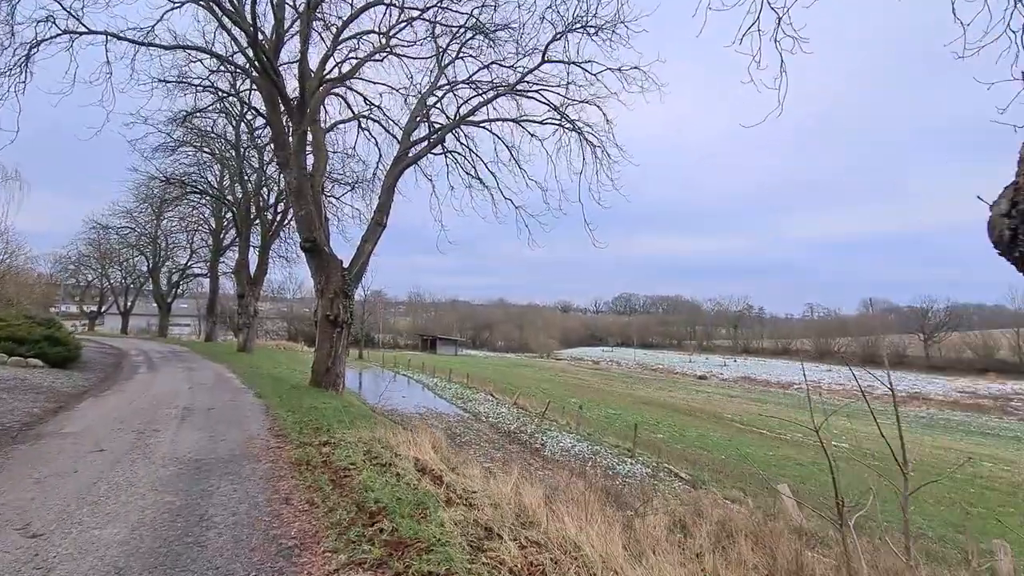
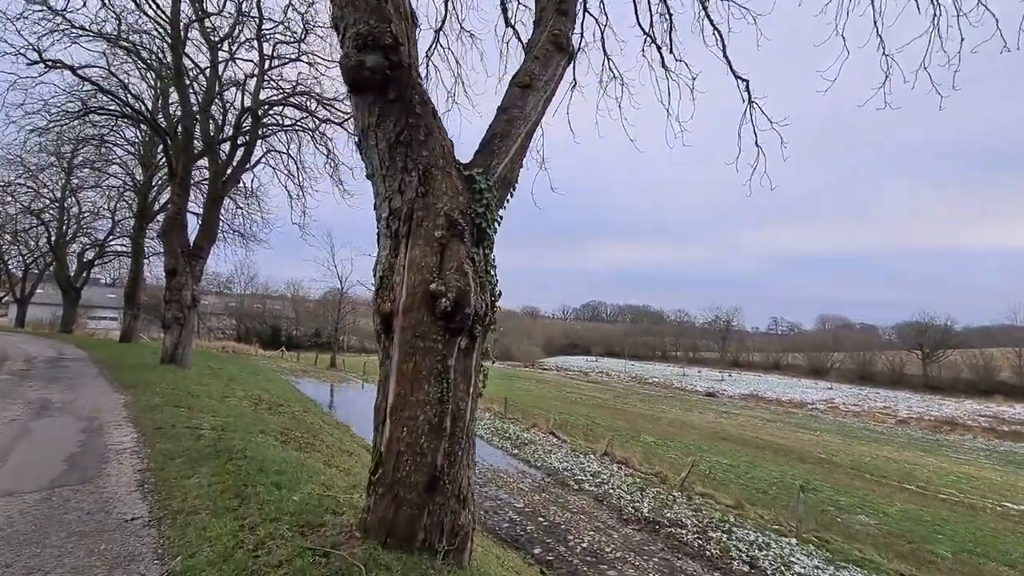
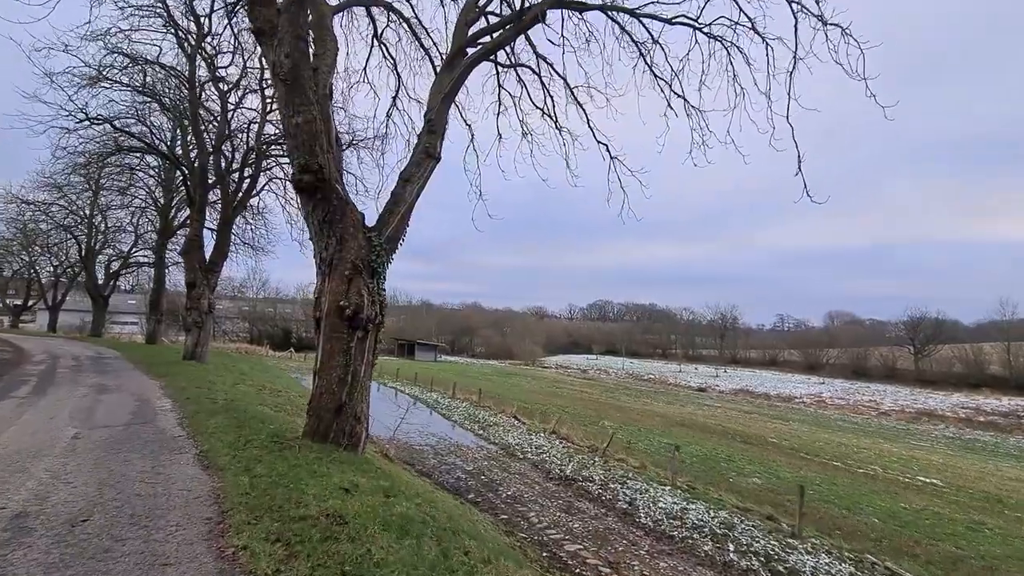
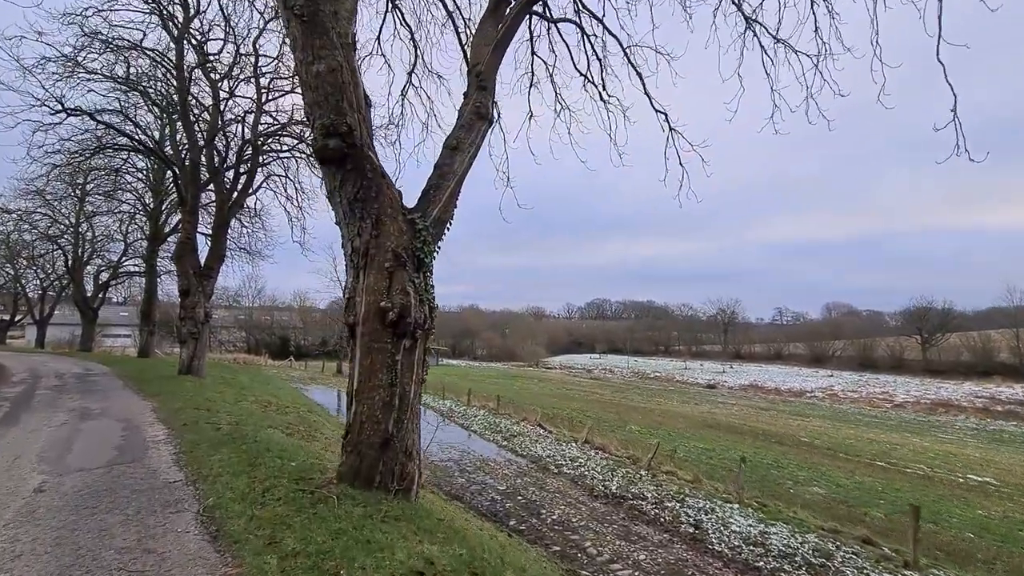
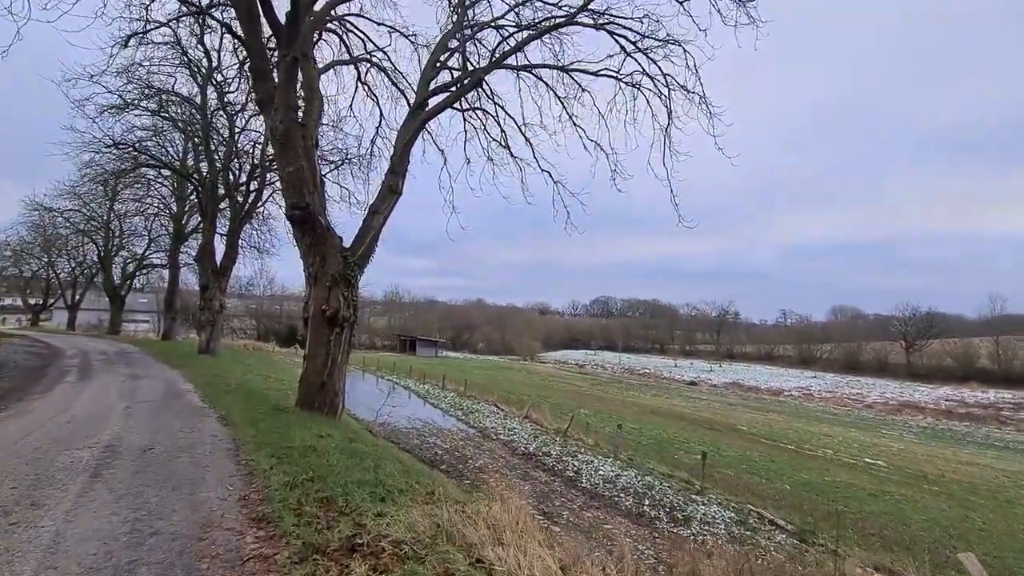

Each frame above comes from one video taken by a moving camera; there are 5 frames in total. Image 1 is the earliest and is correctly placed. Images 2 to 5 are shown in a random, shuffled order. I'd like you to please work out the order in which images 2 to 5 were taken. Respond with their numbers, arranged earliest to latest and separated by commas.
5, 3, 4, 2
